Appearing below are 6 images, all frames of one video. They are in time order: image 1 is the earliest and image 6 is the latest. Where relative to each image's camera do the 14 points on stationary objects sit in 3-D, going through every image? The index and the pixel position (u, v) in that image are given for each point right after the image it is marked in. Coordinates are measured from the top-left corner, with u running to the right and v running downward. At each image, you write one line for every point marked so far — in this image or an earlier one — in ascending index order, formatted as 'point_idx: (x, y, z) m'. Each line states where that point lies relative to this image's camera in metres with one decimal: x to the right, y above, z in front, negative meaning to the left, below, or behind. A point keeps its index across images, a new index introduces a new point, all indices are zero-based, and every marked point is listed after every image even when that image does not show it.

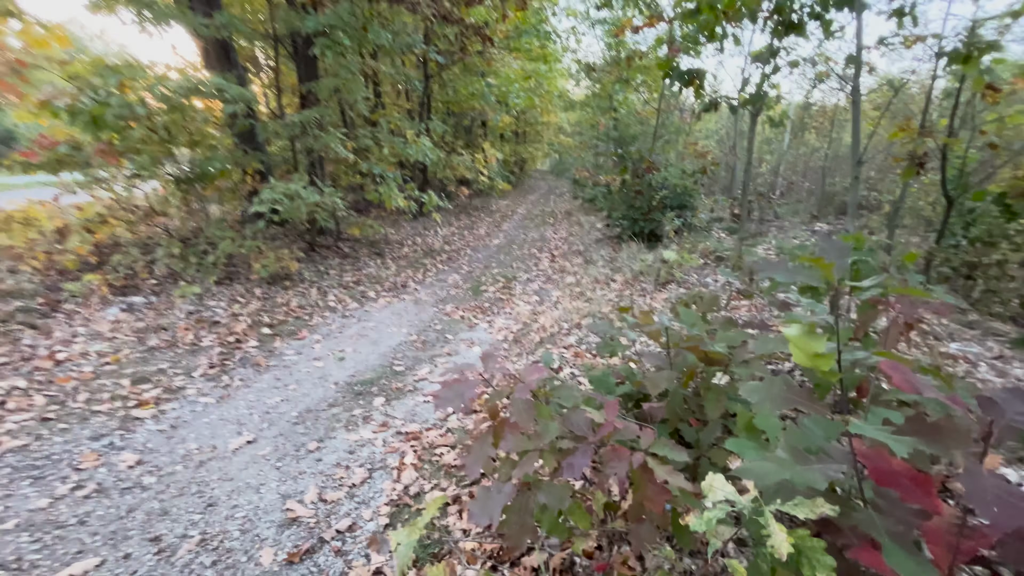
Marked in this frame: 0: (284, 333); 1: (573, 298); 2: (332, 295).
0: (-3.0, -0.6, +5.9) m
1: (+0.9, -0.2, +7.0) m
2: (-2.9, -0.1, +7.4) m
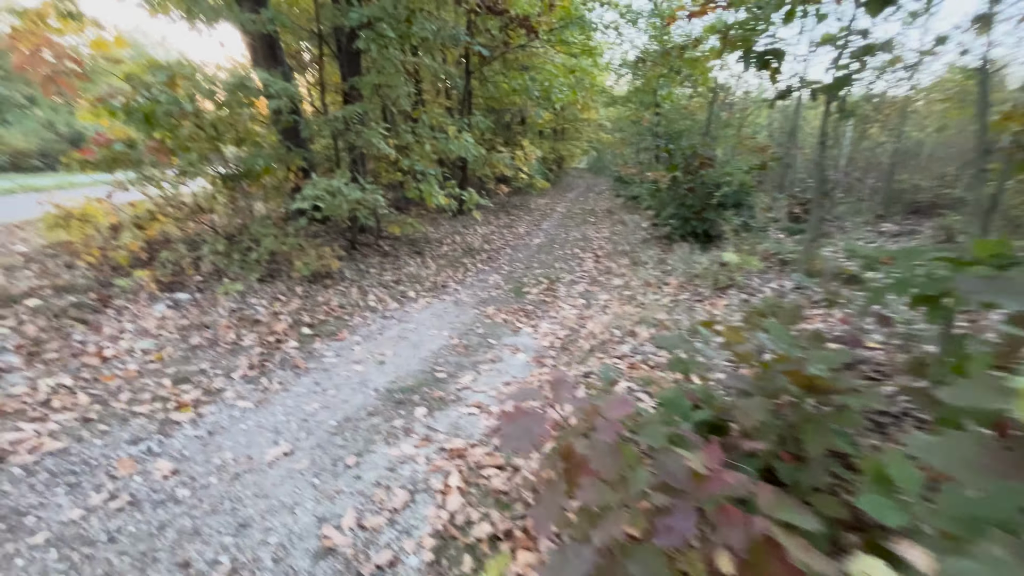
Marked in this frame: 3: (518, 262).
0: (-2.4, -0.6, +5.7) m
1: (+1.6, -0.2, +6.6) m
2: (-2.2, -0.1, +7.2) m
3: (+0.1, +0.6, +9.9) m
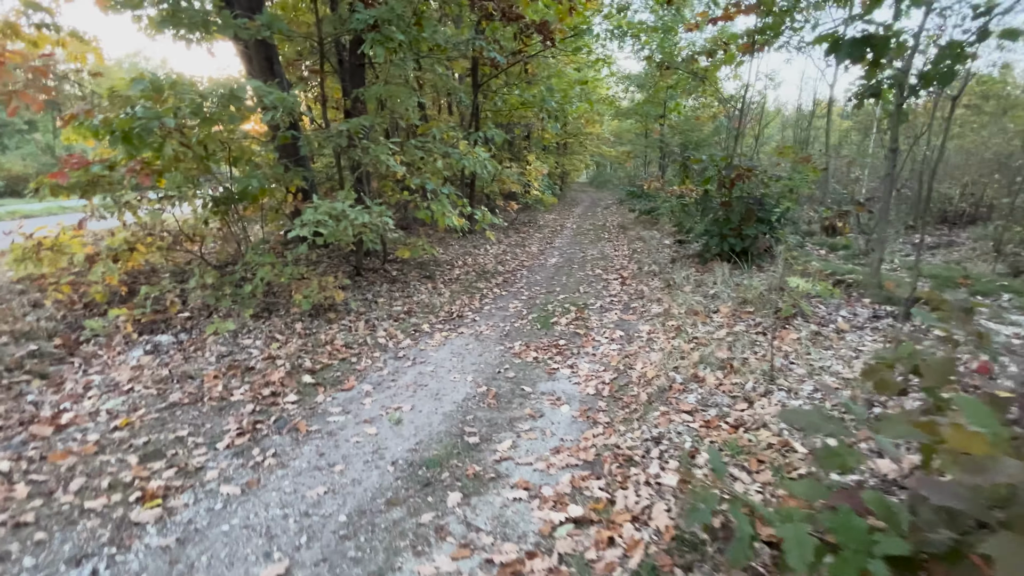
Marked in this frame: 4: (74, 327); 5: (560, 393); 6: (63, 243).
0: (-2.0, -1.0, +4.9) m
1: (+2.0, -0.6, +5.8) m
2: (-1.8, -0.6, +6.4) m
3: (+0.5, 0.0, +9.1) m
4: (-5.2, -0.5, +5.4) m
5: (+0.5, -1.1, +4.6) m
6: (-6.1, +0.6, +6.2) m
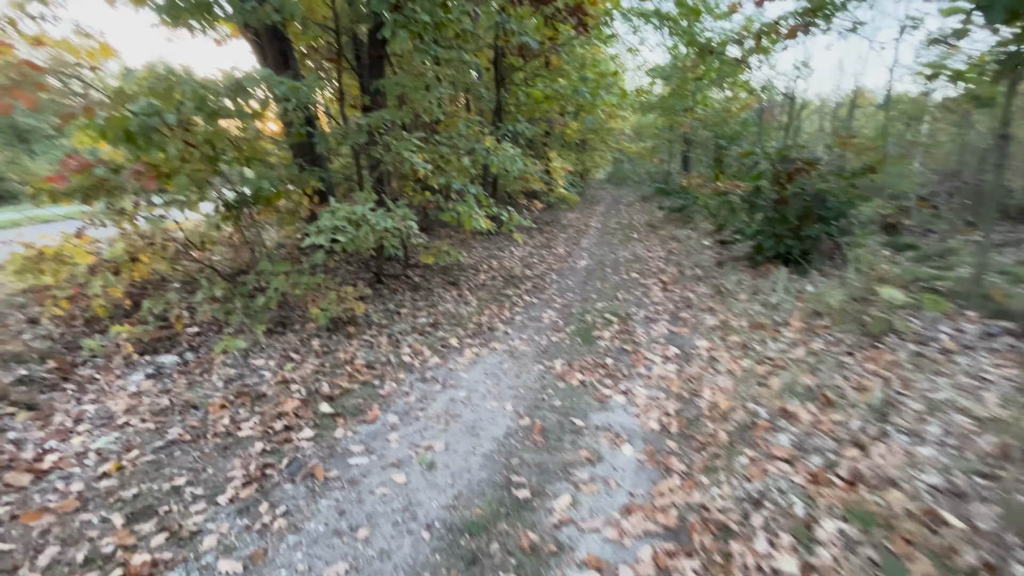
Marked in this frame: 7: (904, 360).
0: (-1.5, -1.2, +4.3) m
1: (+2.5, -0.7, +5.0) m
2: (-1.4, -0.7, +5.8) m
3: (+1.1, -0.1, +8.4) m
4: (-4.7, -0.6, +4.9) m
5: (+0.9, -1.2, +3.9) m
6: (-5.6, +0.4, +5.7) m
7: (+3.6, -0.7, +4.2) m
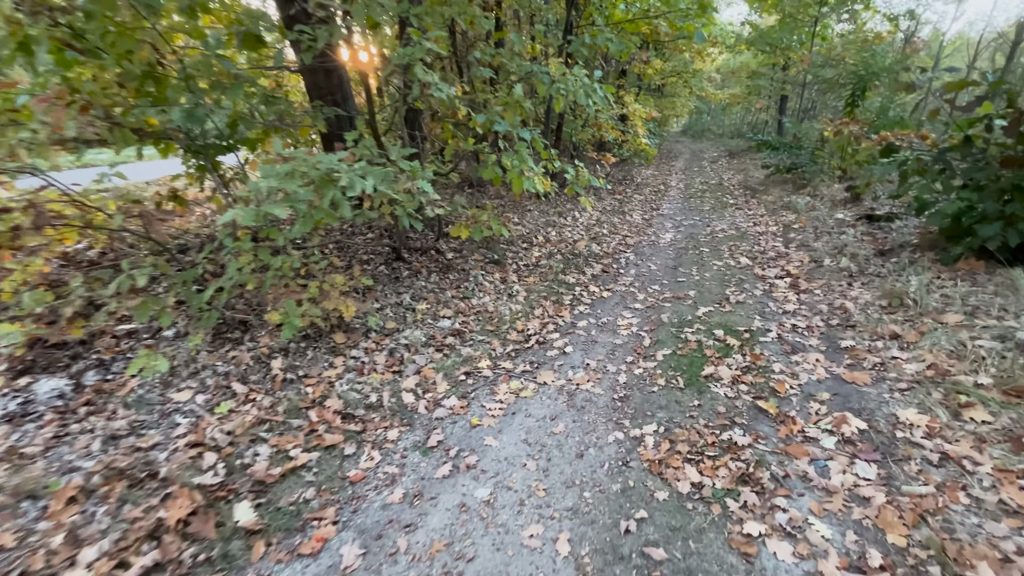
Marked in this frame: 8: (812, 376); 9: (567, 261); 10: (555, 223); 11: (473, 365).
0: (-1.3, -1.3, +2.4) m
1: (+2.8, -1.0, +2.6) m
2: (-0.9, -0.7, +3.9) m
3: (+1.9, +0.1, +6.1) m
4: (-4.3, -0.5, +3.4) m
5: (+1.1, -1.5, +1.8) m
6: (-5.0, +0.7, +4.1) m
7: (+3.9, -1.1, +1.7) m
8: (+2.5, -0.7, +3.8) m
9: (+0.8, +0.4, +6.7) m
10: (+0.8, +1.1, +8.0) m
11: (-0.3, -0.7, +4.1) m
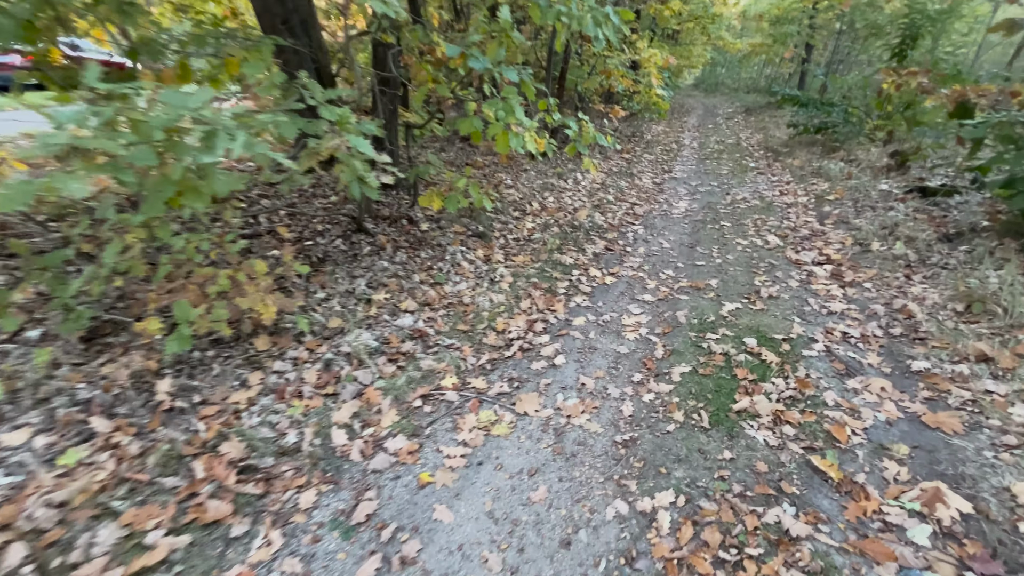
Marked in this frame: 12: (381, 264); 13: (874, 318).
0: (-1.5, -1.4, +1.6) m
1: (+2.6, -1.2, +1.7) m
2: (-1.0, -0.7, +2.9) m
3: (+1.7, +0.2, +5.1) m
4: (-4.5, -0.4, +2.4) m
5: (+0.9, -1.7, +0.9) m
6: (-5.2, +0.8, +3.1) m
7: (+3.7, -1.4, +0.8) m
8: (+2.3, -0.8, +2.9) m
9: (+0.6, +0.6, +5.7) m
10: (+0.6, +1.5, +6.9) m
11: (-0.5, -0.7, +3.1) m
12: (-1.2, +0.2, +4.3) m
13: (+3.1, -0.3, +3.9) m
